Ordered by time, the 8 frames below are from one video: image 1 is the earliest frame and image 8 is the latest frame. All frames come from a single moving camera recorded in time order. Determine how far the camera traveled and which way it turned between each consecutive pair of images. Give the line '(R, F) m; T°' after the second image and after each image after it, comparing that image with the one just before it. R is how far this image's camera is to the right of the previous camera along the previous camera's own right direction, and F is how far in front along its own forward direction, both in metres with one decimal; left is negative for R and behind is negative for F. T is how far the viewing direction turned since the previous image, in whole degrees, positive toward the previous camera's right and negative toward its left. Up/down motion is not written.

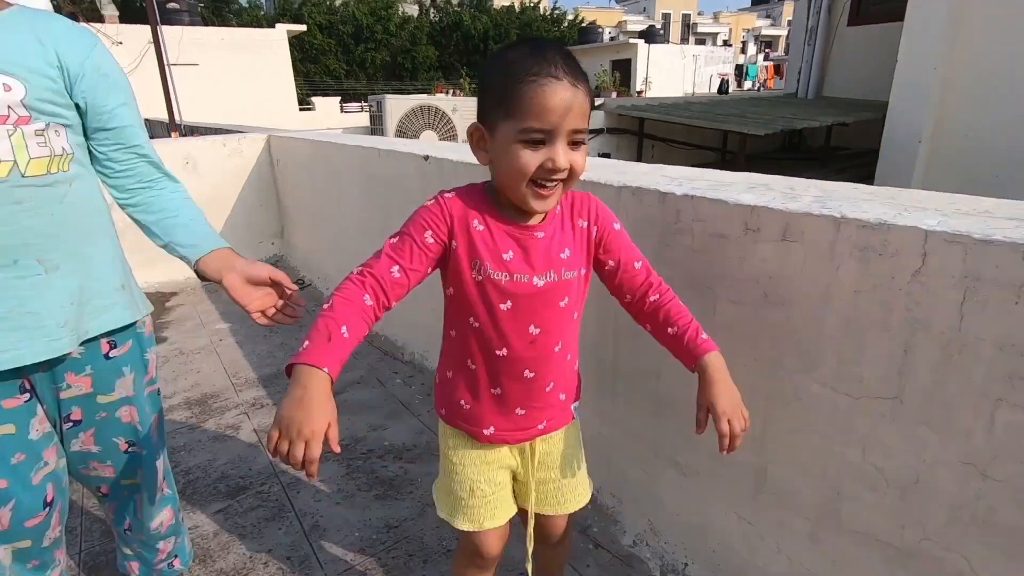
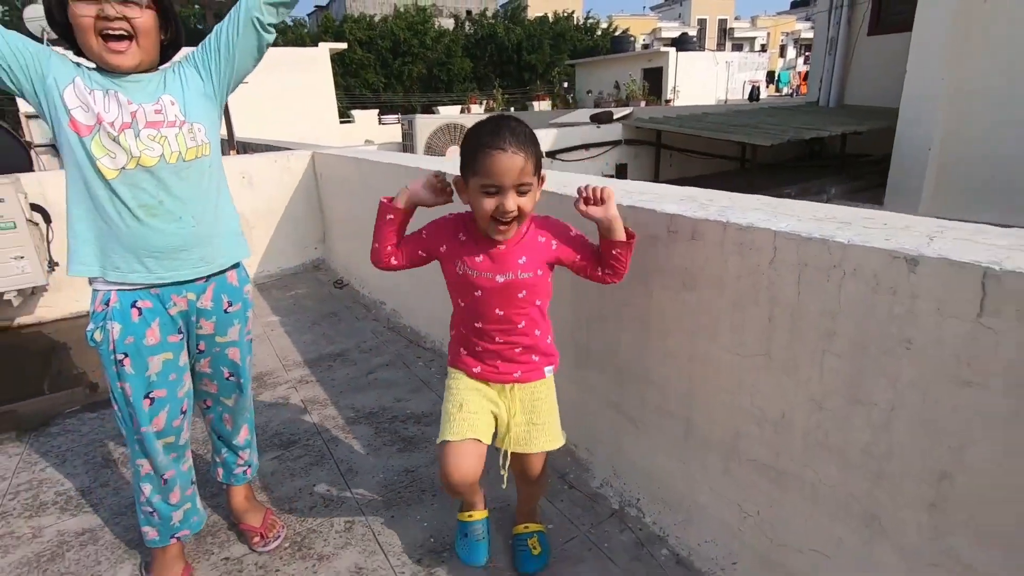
(+0.1, -0.4) m; -4°
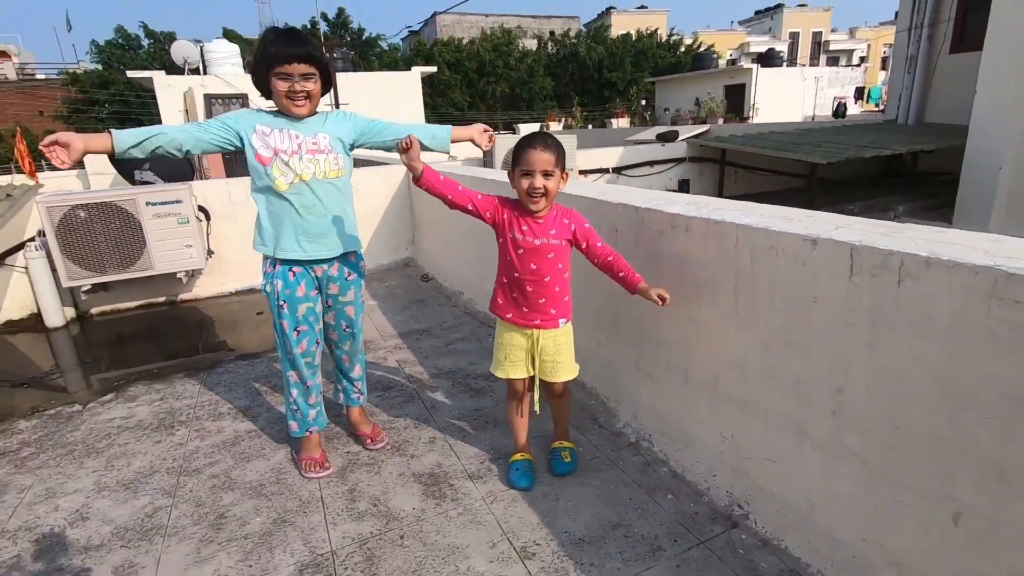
(+0.1, -0.6) m; -8°
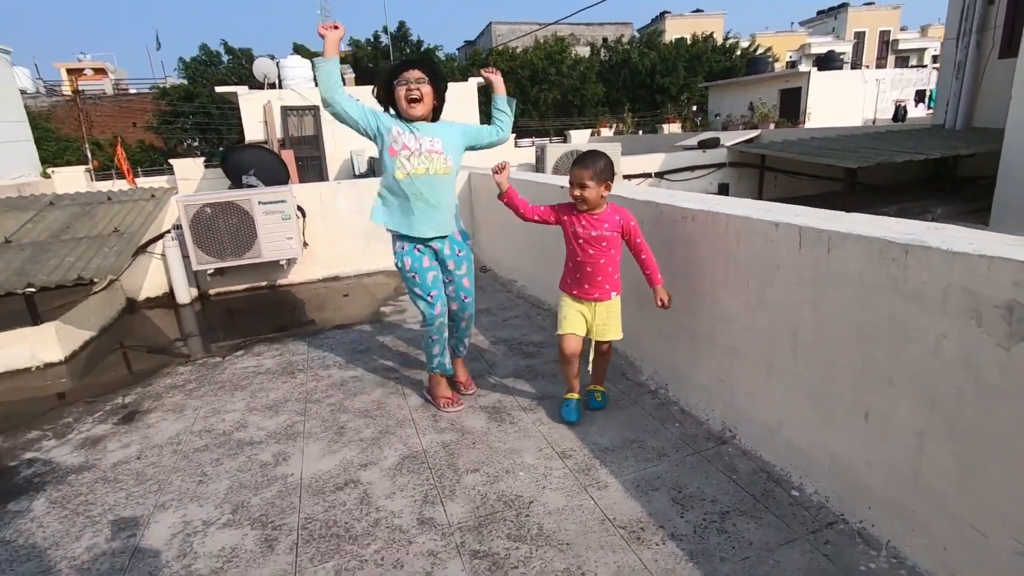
(0.0, -0.6) m; -5°
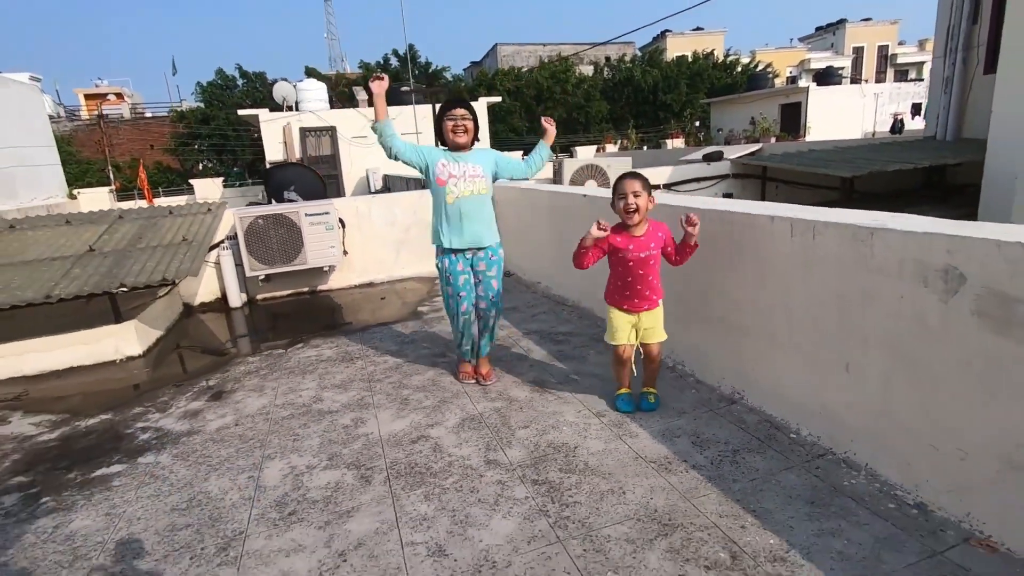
(-0.2, -0.5) m; -1°
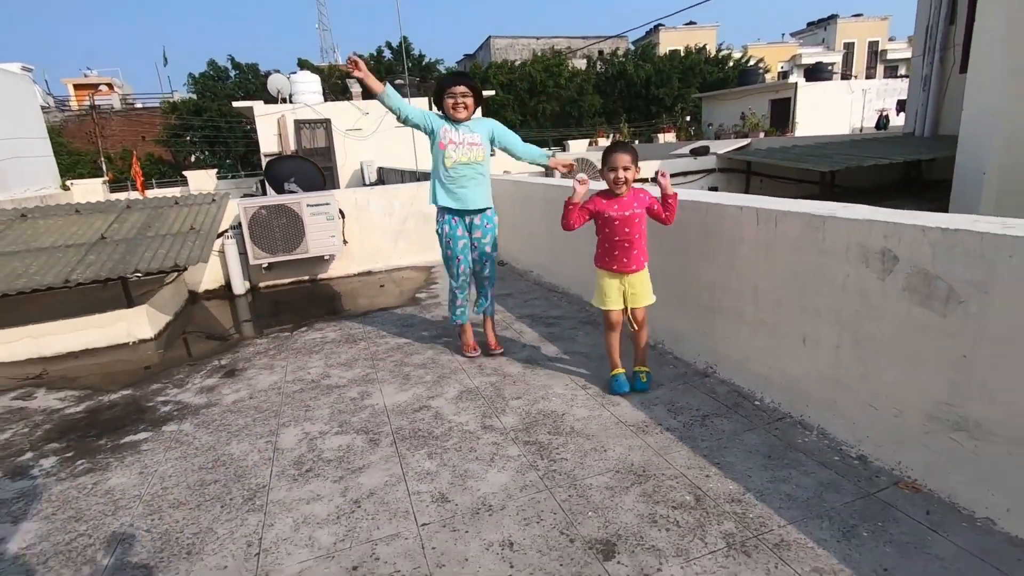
(0.0, -0.3) m; +1°
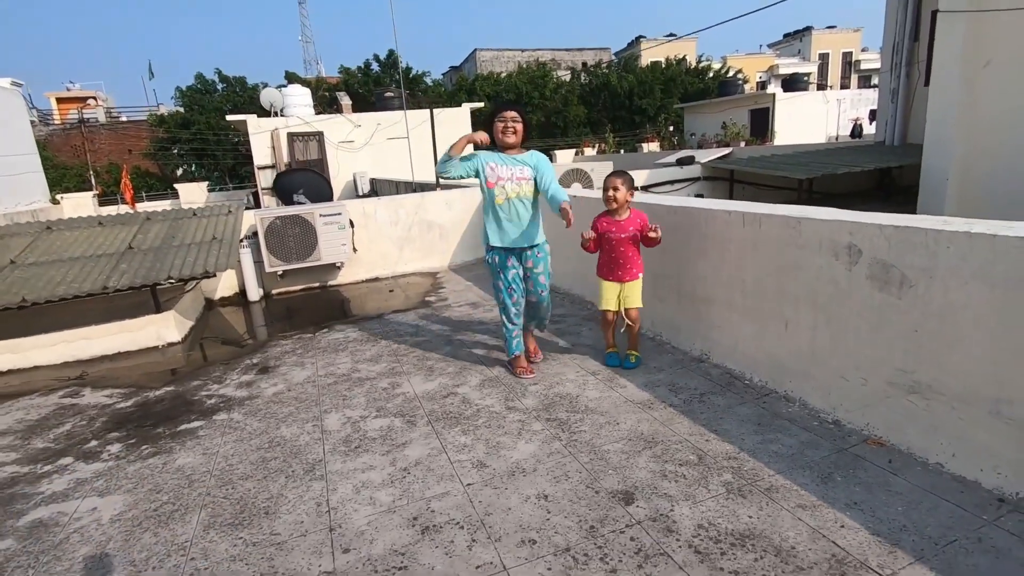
(-0.2, -0.4) m; +1°
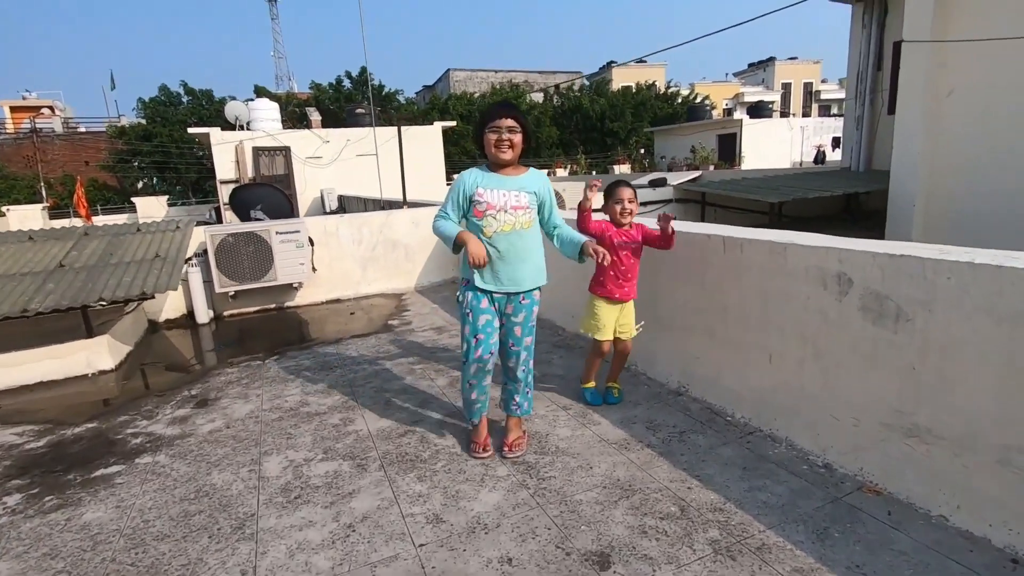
(0.0, +0.3) m; +3°
